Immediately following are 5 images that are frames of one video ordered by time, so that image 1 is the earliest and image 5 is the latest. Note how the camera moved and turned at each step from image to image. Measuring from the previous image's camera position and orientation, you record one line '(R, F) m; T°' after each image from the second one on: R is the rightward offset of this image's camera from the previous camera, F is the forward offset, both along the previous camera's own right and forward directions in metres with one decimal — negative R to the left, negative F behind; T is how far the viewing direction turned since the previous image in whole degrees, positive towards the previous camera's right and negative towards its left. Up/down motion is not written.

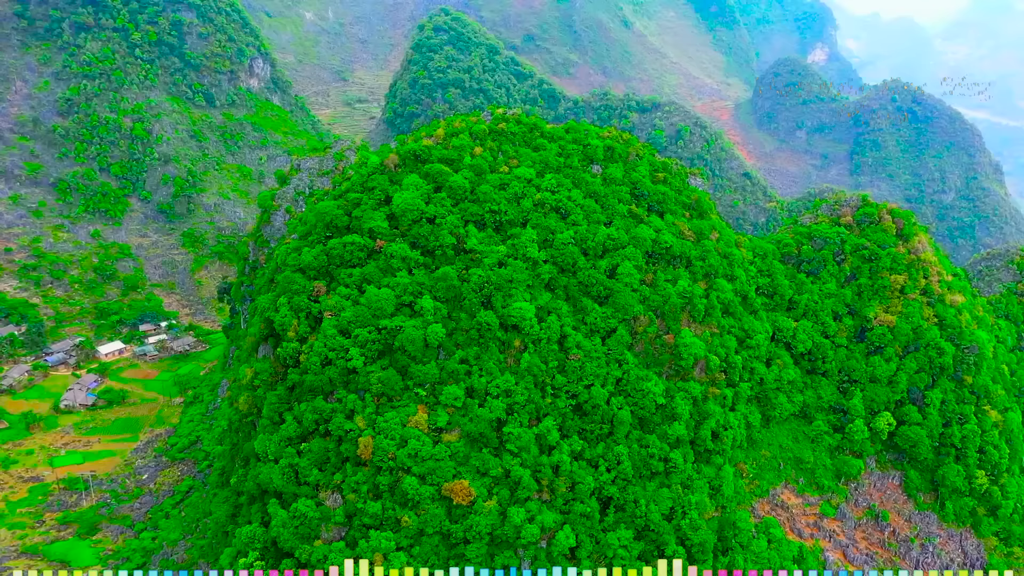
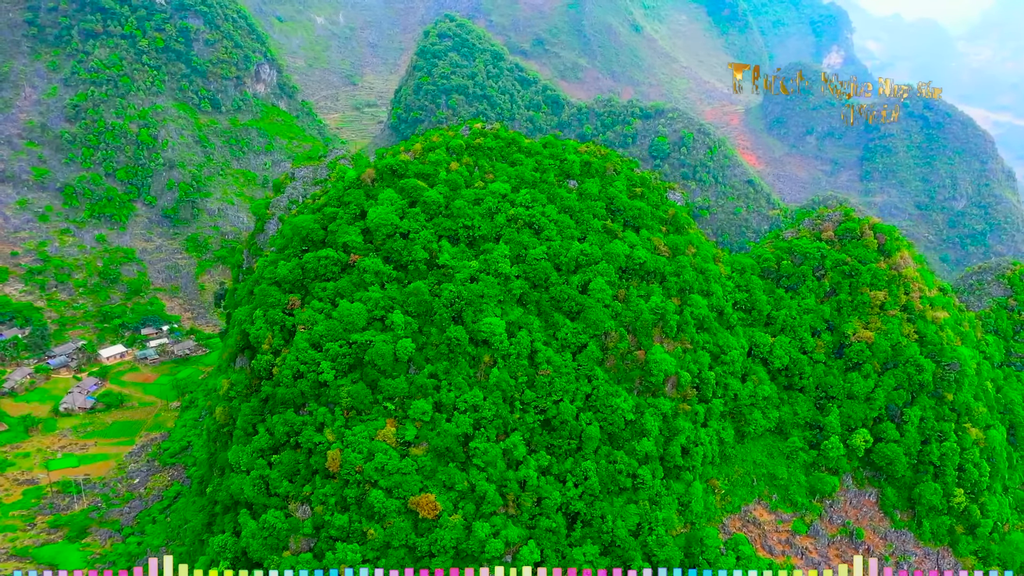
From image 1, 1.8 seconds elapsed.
(+1.7, -0.2) m; -1°
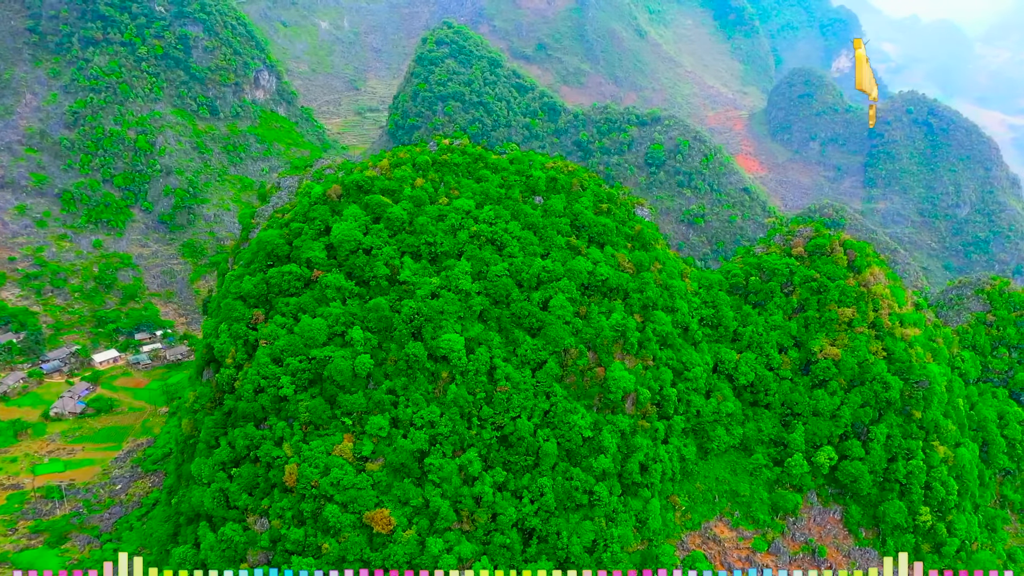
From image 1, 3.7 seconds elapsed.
(+2.0, -0.2) m; -1°
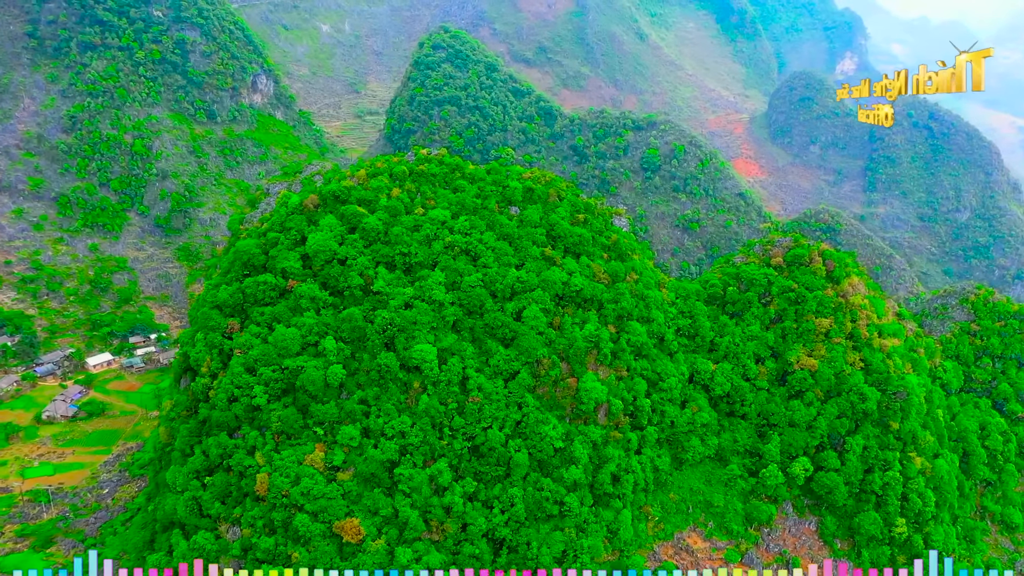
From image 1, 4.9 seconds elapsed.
(+1.3, -0.1) m; 0°
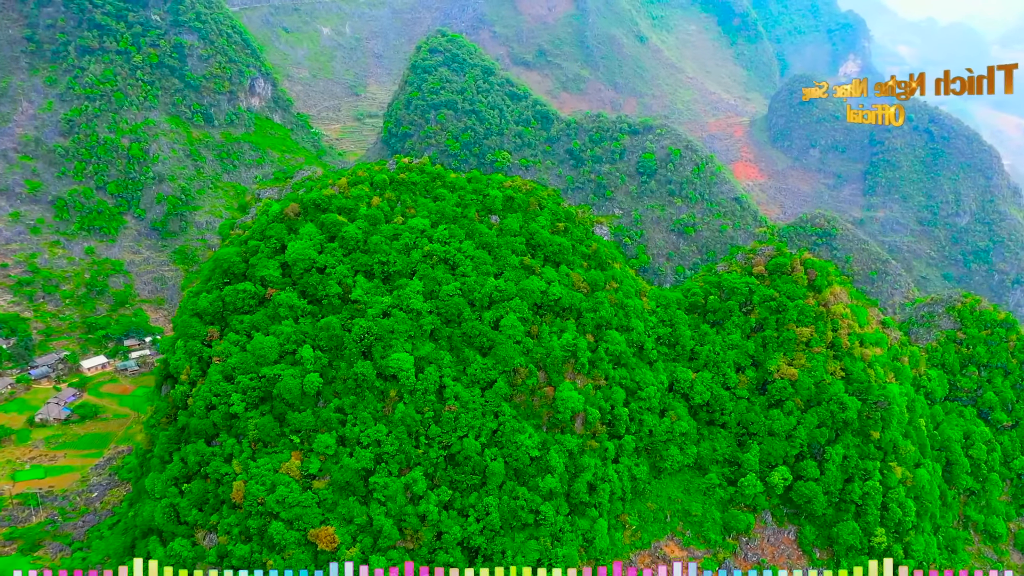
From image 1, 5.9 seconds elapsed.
(+1.1, -0.1) m; 0°
